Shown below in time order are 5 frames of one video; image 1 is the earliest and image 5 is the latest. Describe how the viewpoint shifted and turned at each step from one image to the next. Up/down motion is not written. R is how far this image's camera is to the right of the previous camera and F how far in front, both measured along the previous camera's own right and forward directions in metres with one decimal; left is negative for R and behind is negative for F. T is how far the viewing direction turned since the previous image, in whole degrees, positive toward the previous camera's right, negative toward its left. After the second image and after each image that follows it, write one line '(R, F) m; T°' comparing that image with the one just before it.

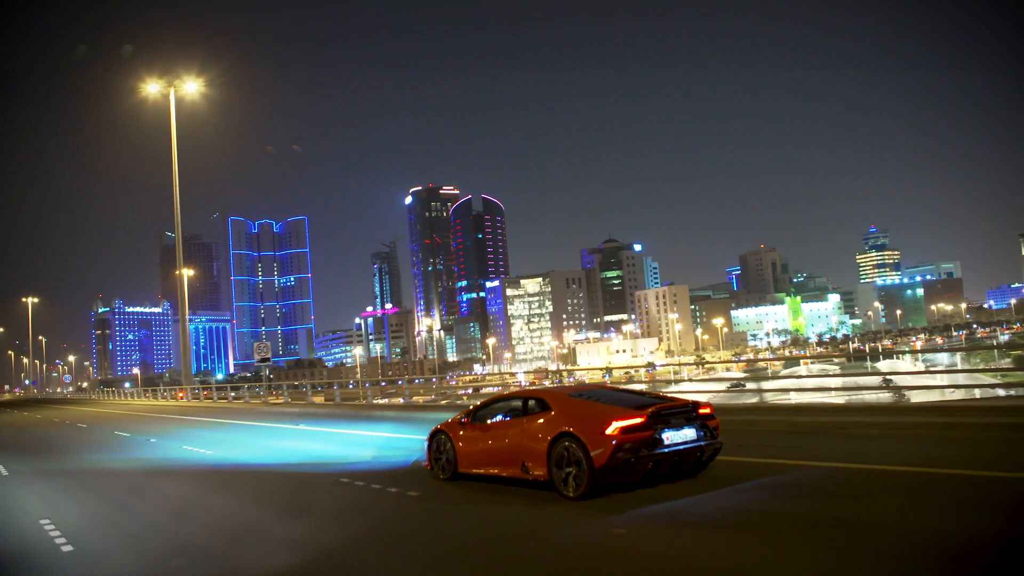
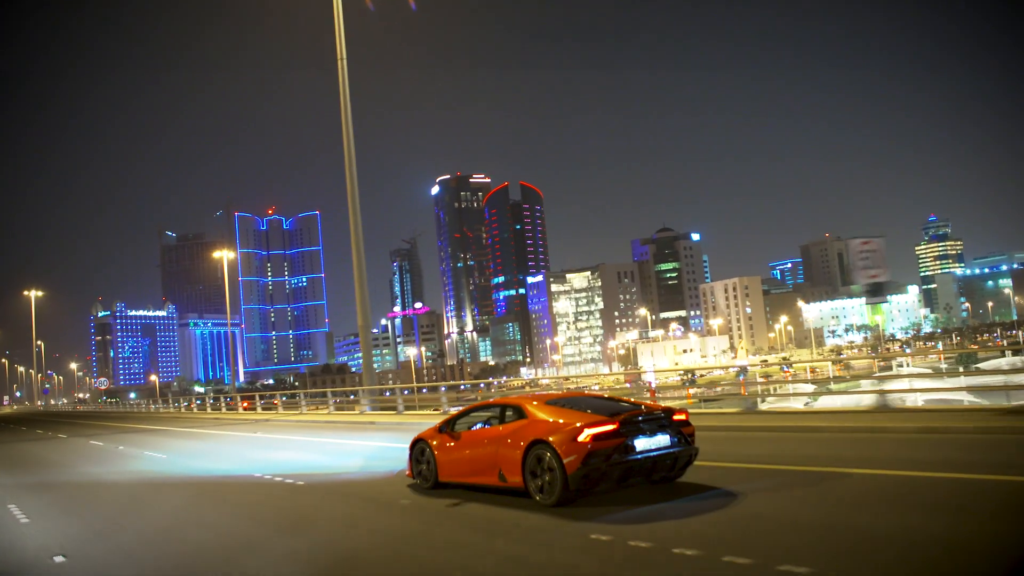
(+1.0, +1.3) m; -7°
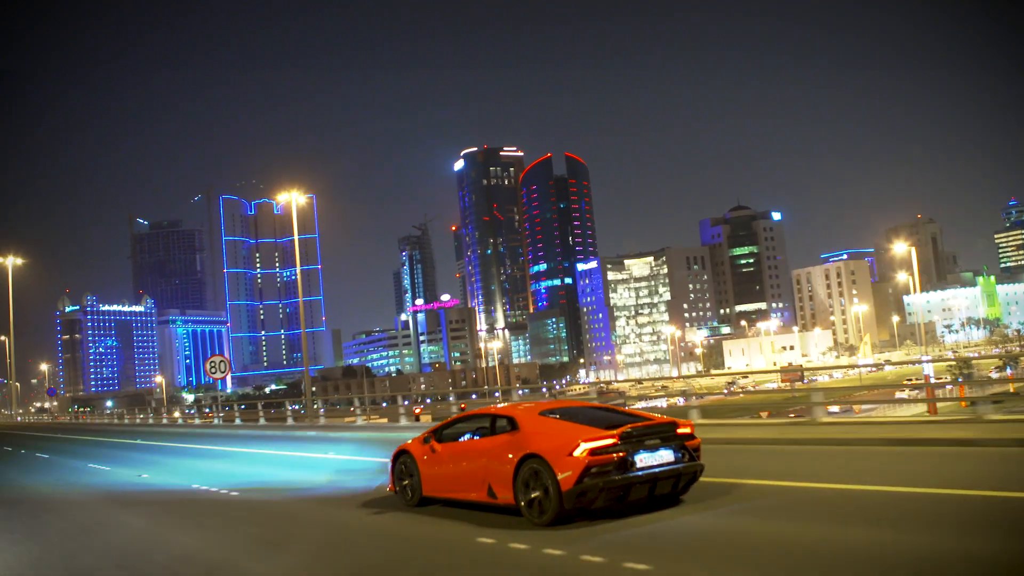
(+1.3, +2.0) m; -9°
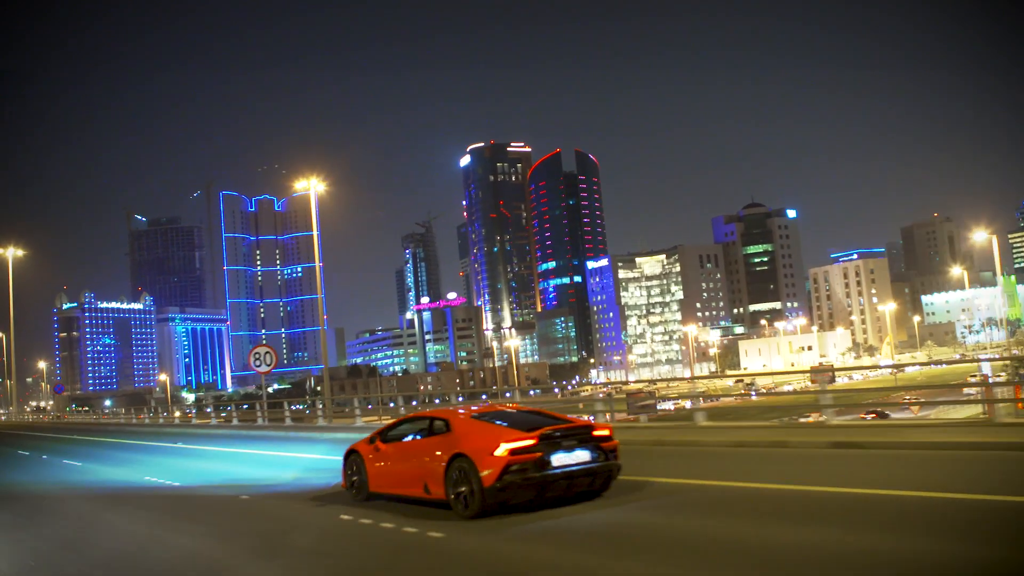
(+0.2, +0.3) m; -1°
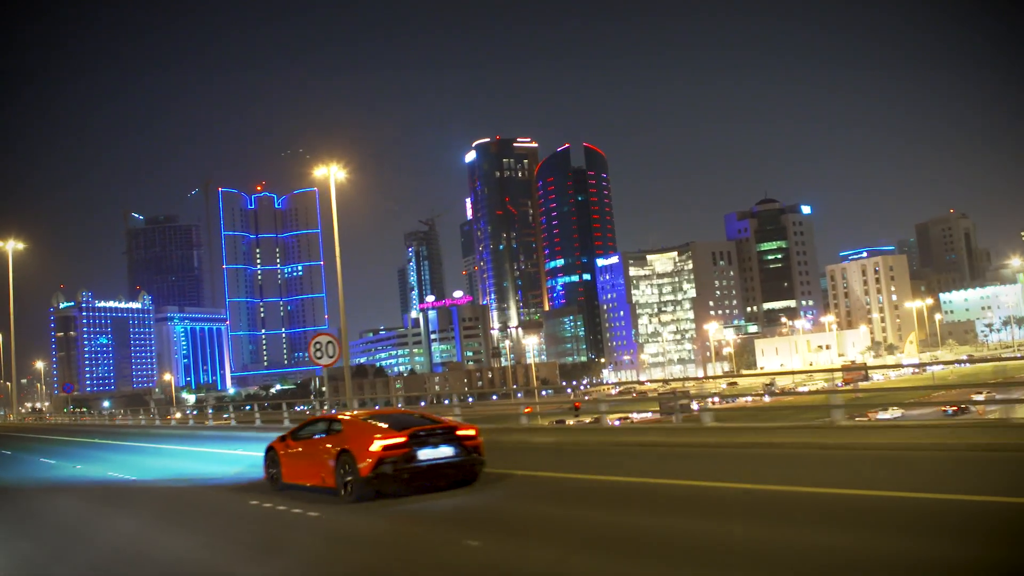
(+0.2, +0.3) m; -1°
